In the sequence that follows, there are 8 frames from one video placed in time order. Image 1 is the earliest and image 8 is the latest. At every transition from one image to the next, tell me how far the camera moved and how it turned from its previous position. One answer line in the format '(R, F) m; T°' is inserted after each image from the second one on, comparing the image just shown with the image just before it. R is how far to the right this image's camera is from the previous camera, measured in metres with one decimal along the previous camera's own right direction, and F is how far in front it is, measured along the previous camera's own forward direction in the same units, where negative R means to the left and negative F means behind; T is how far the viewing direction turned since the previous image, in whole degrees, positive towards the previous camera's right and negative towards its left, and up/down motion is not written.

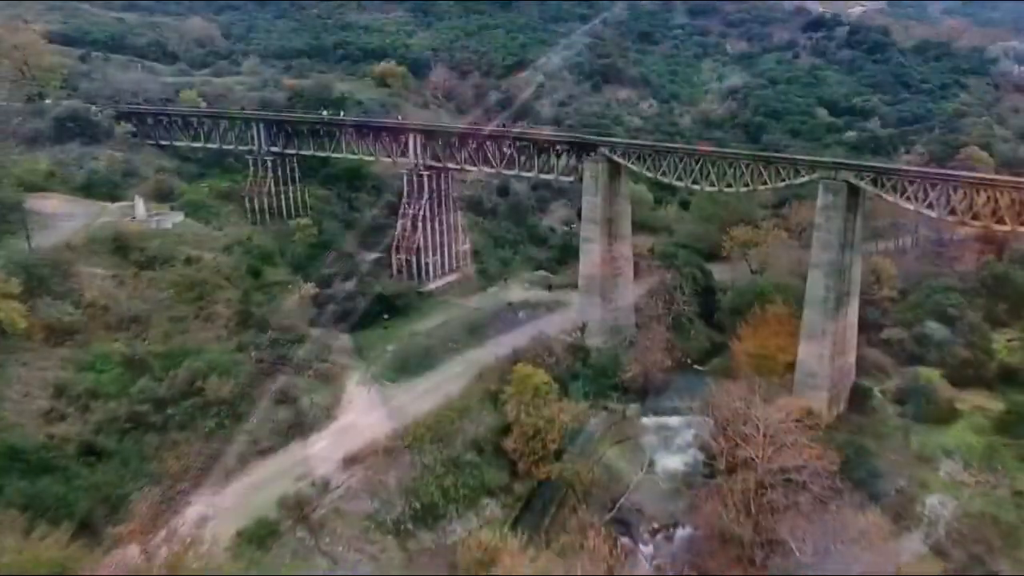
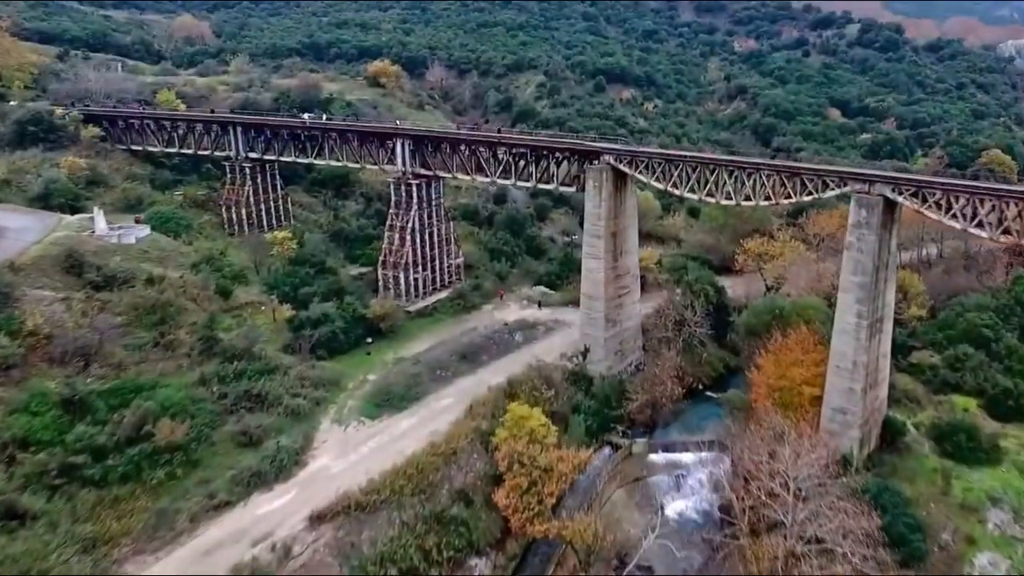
(+0.3, +3.2) m; 0°
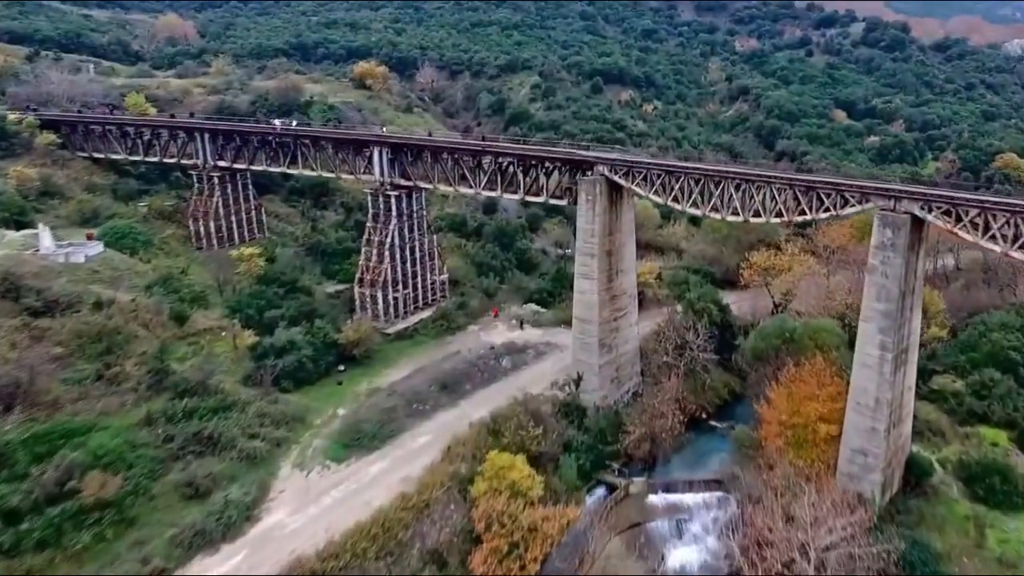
(+0.6, +2.9) m; 0°
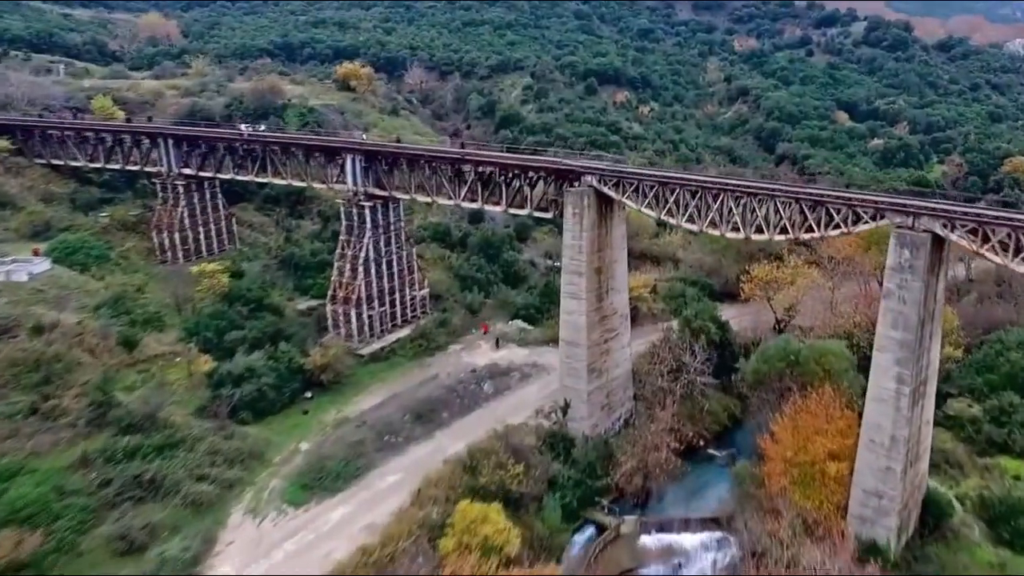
(+0.7, +2.4) m; 0°
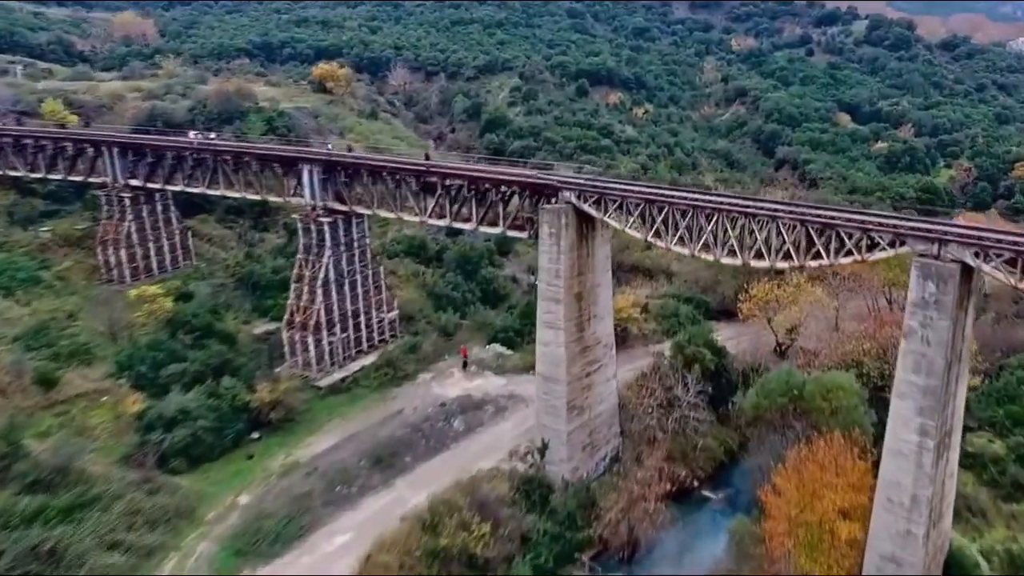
(+1.0, +3.0) m; 0°
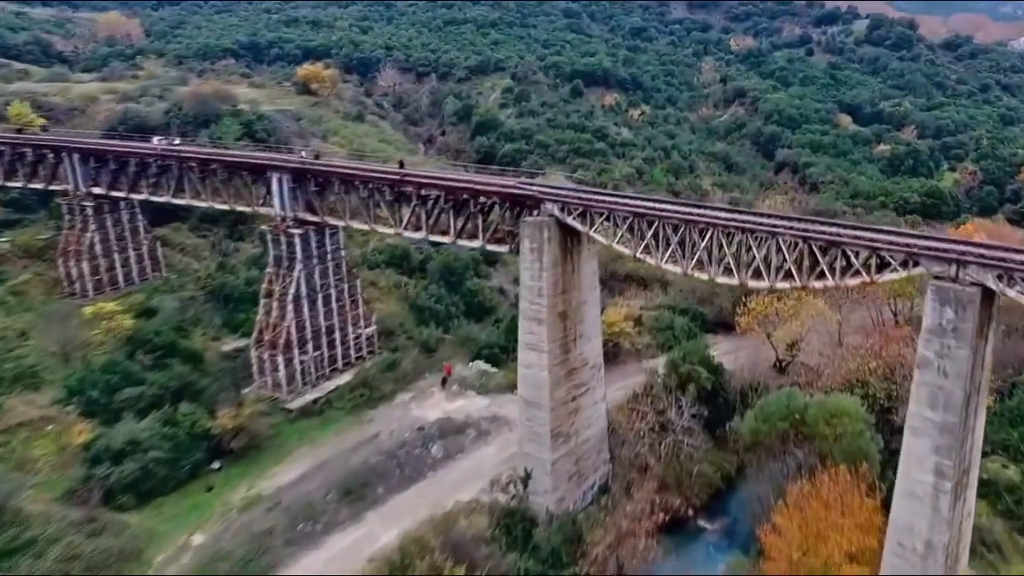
(+0.6, +1.8) m; 0°
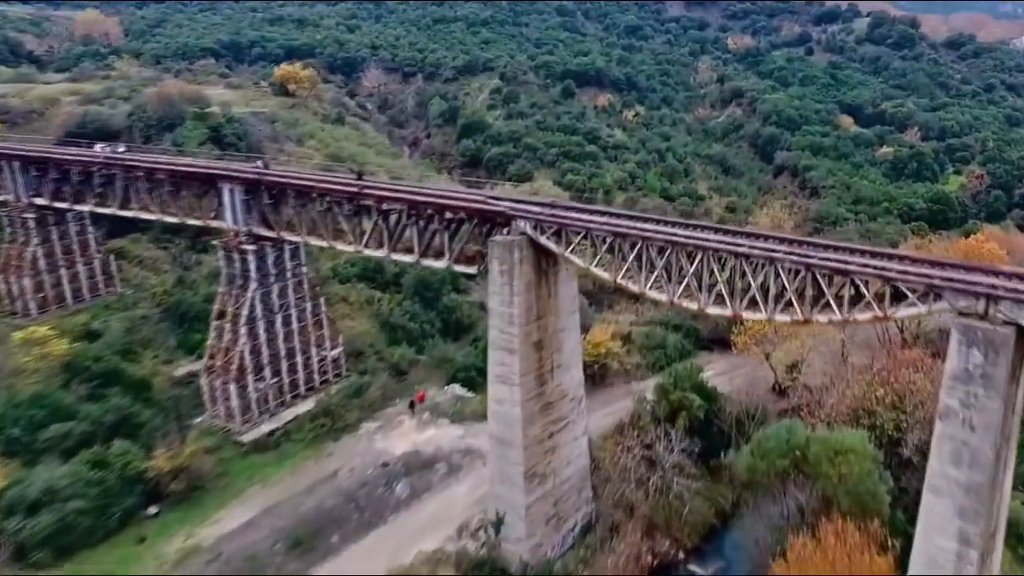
(+0.9, +2.3) m; 0°
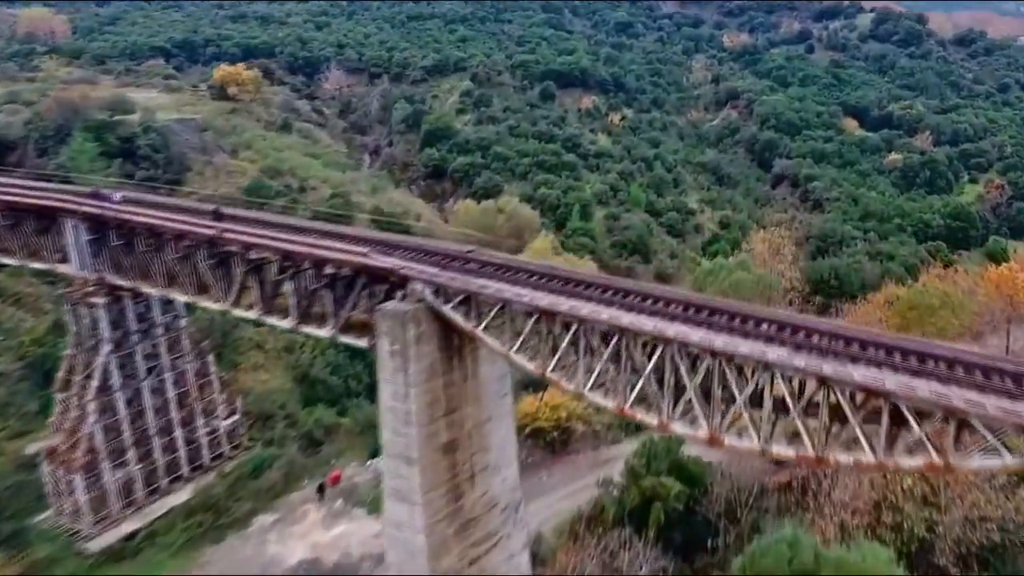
(+2.0, +5.4) m; 0°
